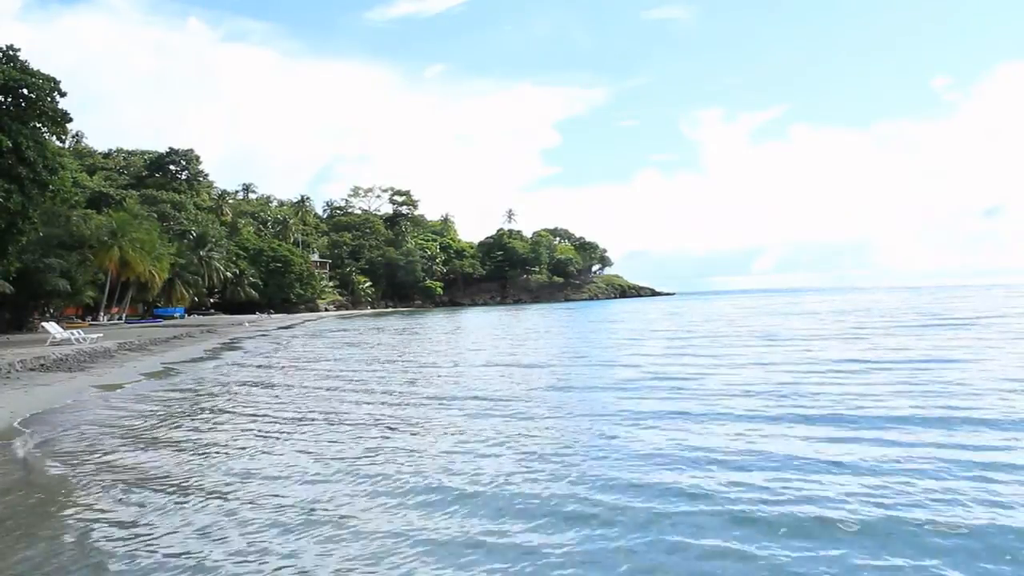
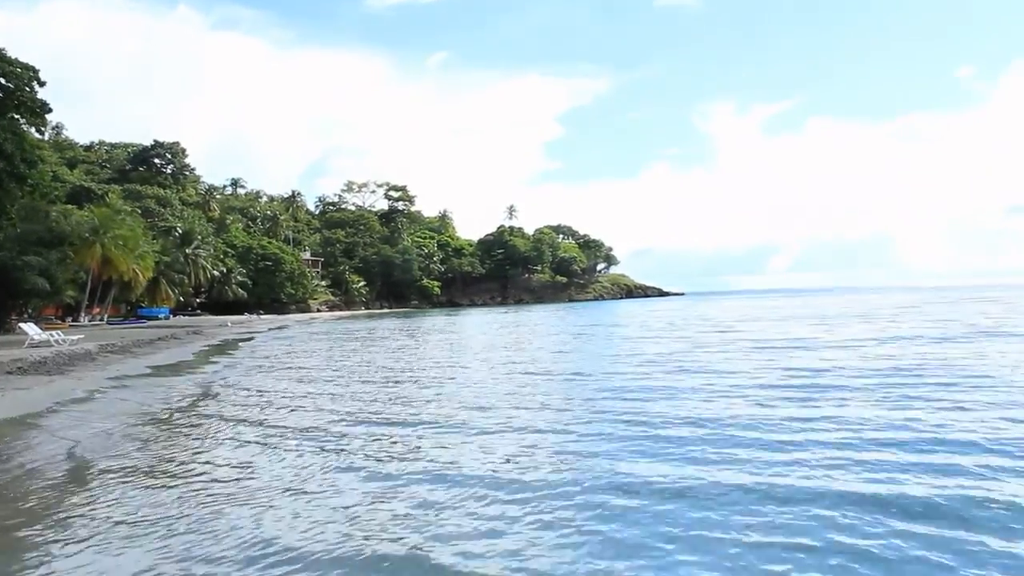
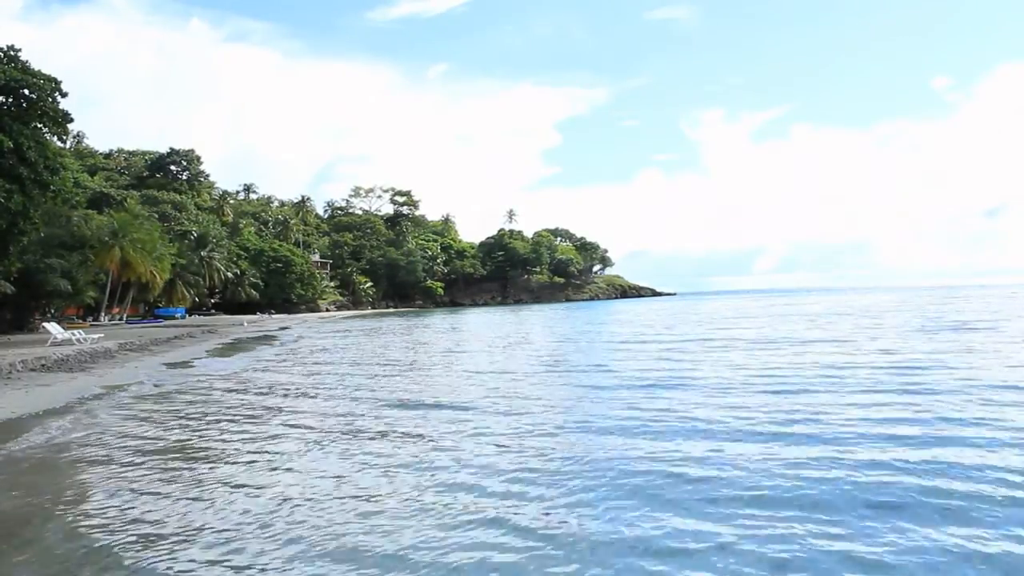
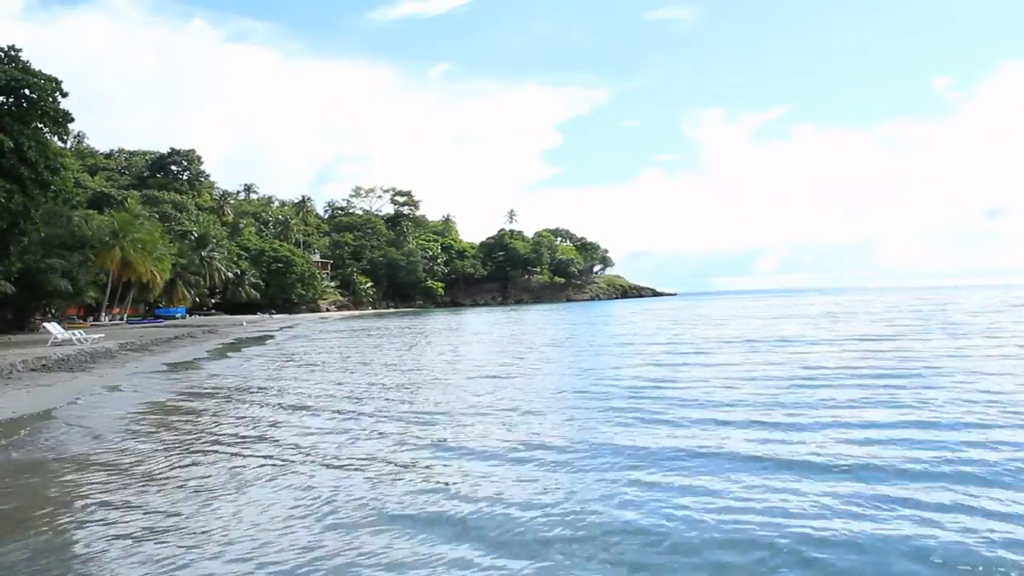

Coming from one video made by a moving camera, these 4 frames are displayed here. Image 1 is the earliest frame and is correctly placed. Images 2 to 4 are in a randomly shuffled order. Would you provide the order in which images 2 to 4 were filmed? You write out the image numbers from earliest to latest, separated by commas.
3, 4, 2
